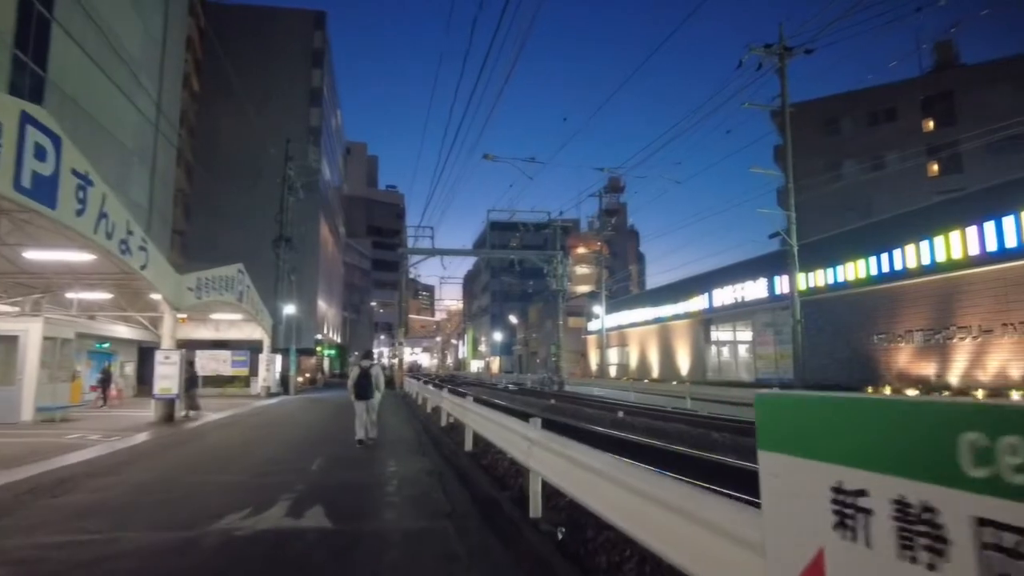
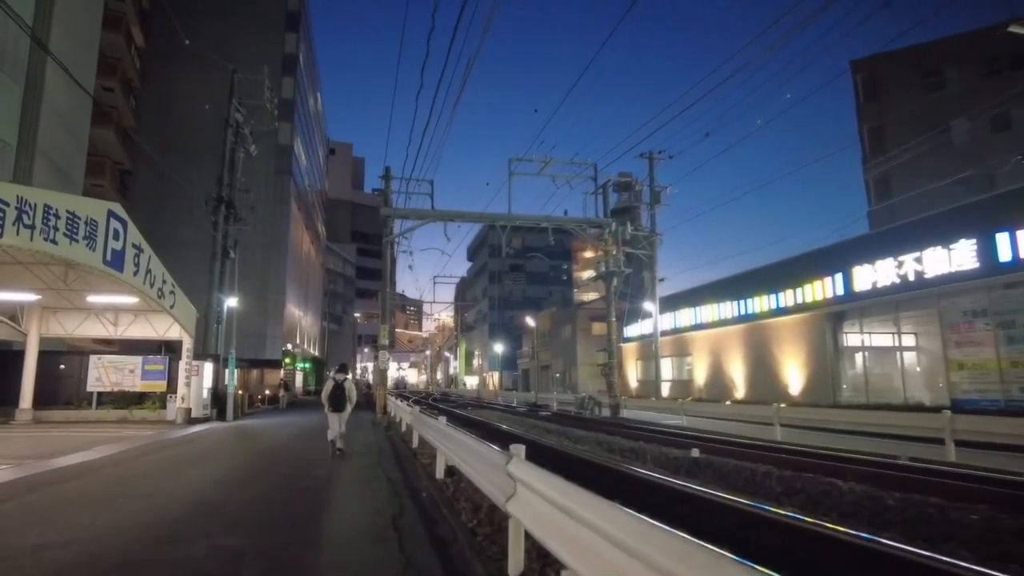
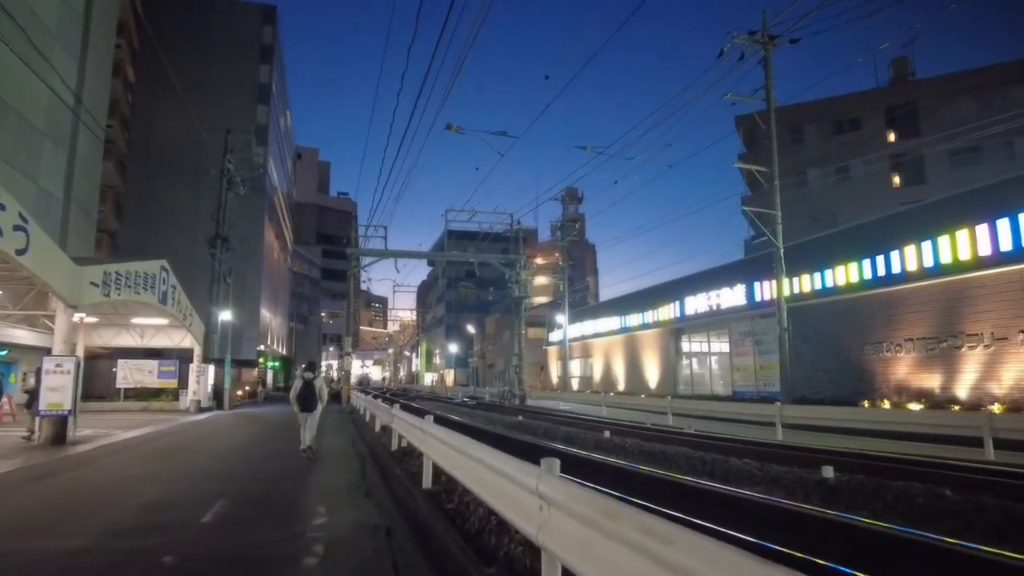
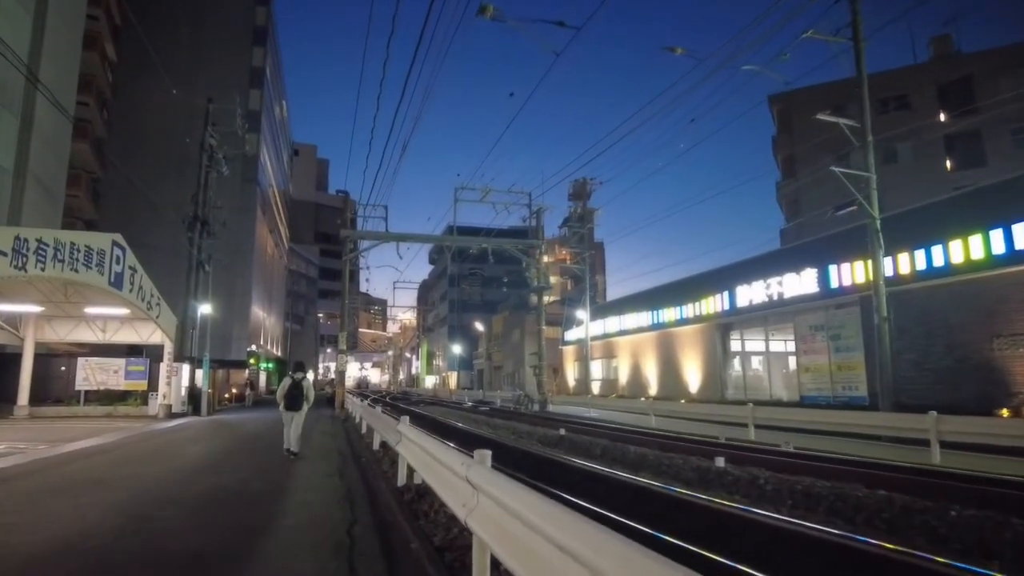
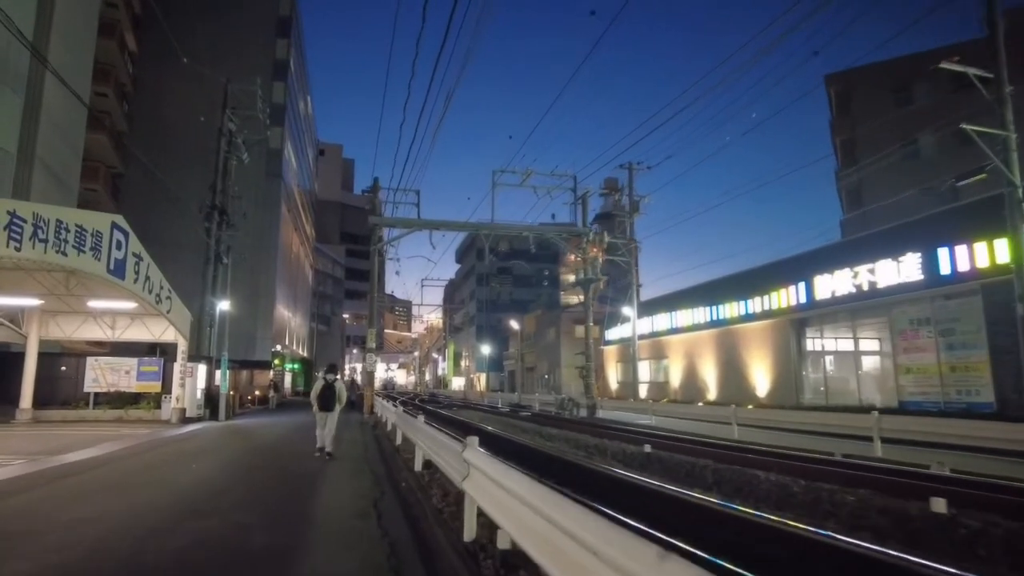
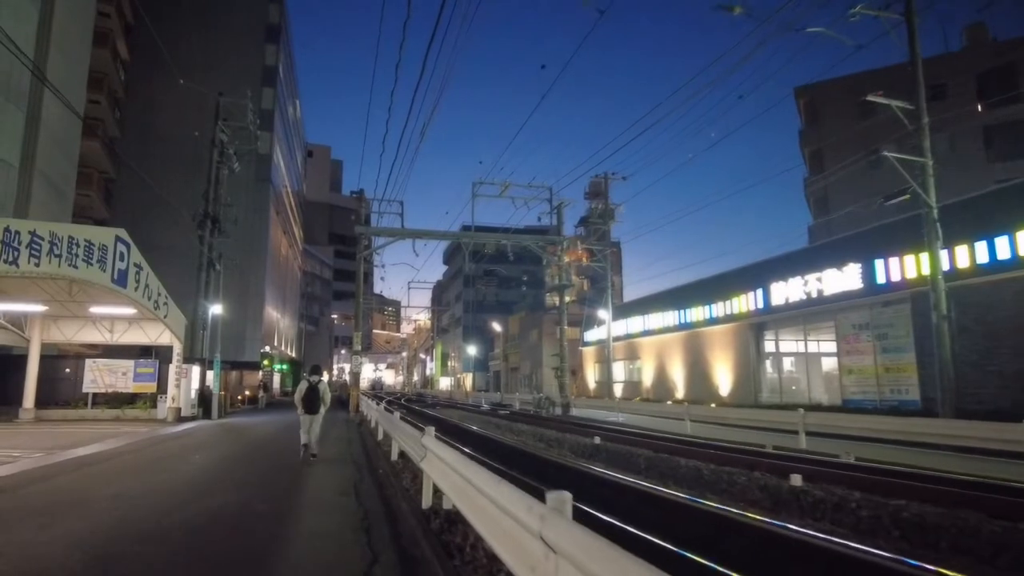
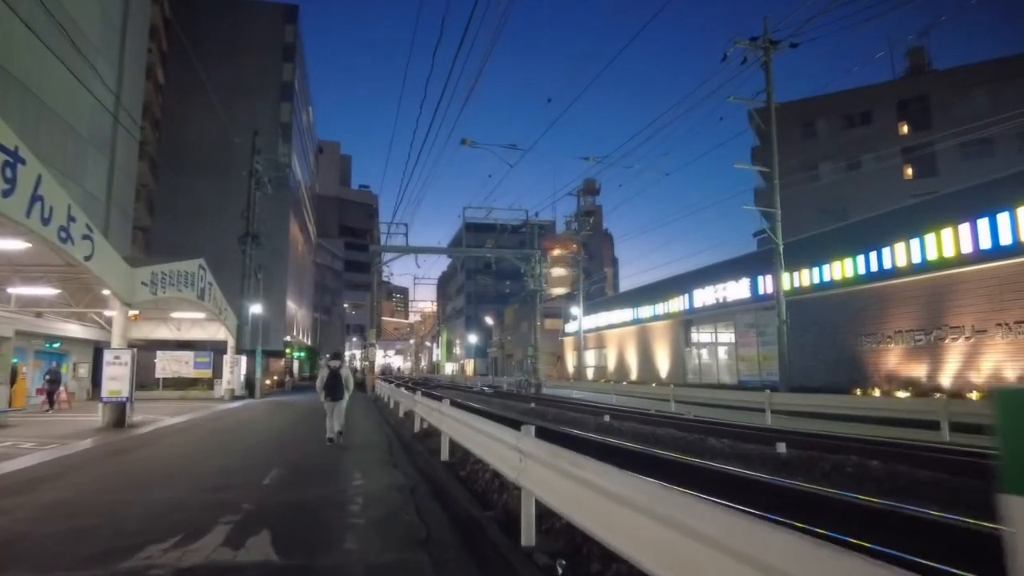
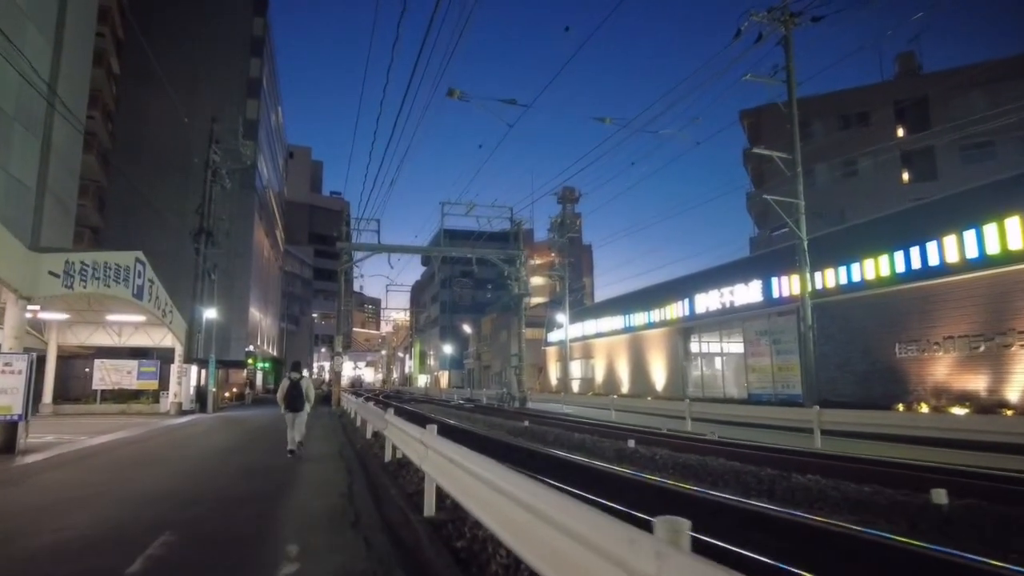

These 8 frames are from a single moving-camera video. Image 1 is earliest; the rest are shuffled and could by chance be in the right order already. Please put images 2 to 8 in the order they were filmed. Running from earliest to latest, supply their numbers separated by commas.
7, 3, 8, 4, 6, 5, 2
